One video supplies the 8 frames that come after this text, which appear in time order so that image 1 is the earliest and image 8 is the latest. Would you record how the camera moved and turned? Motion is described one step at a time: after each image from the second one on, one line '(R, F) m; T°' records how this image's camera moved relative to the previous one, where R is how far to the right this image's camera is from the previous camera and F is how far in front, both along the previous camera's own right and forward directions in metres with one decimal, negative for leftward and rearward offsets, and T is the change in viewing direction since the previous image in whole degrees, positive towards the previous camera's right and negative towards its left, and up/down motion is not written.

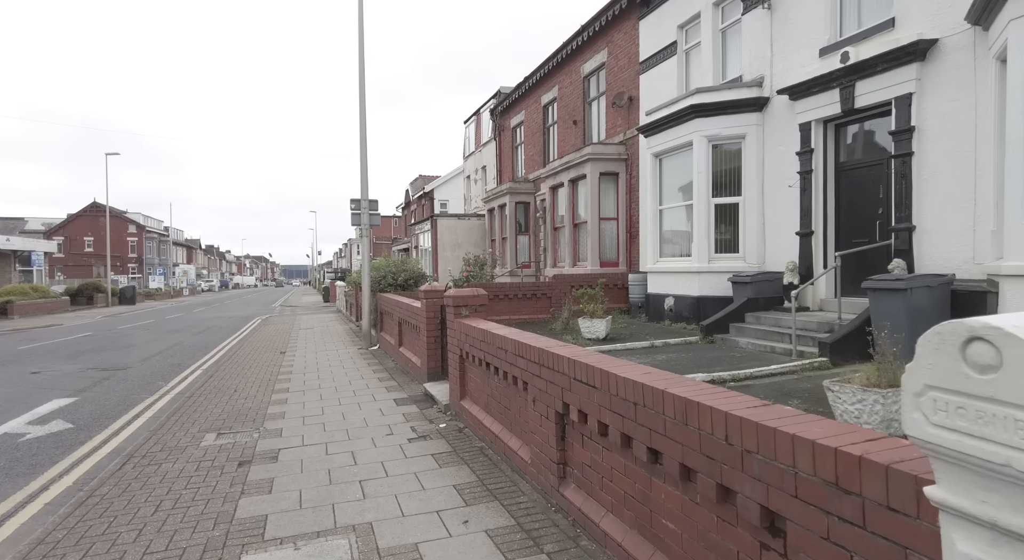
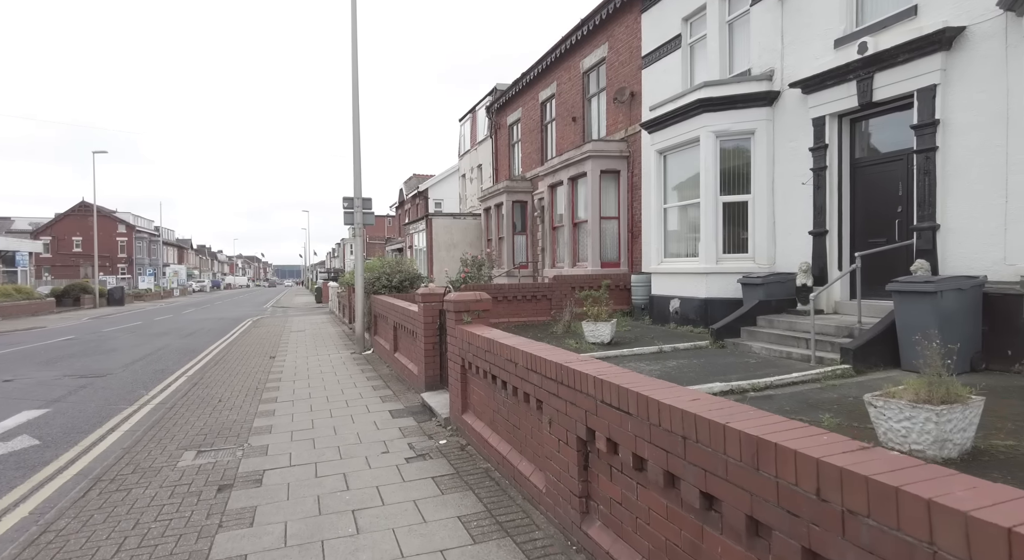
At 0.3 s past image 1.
(-0.1, +0.4) m; +1°
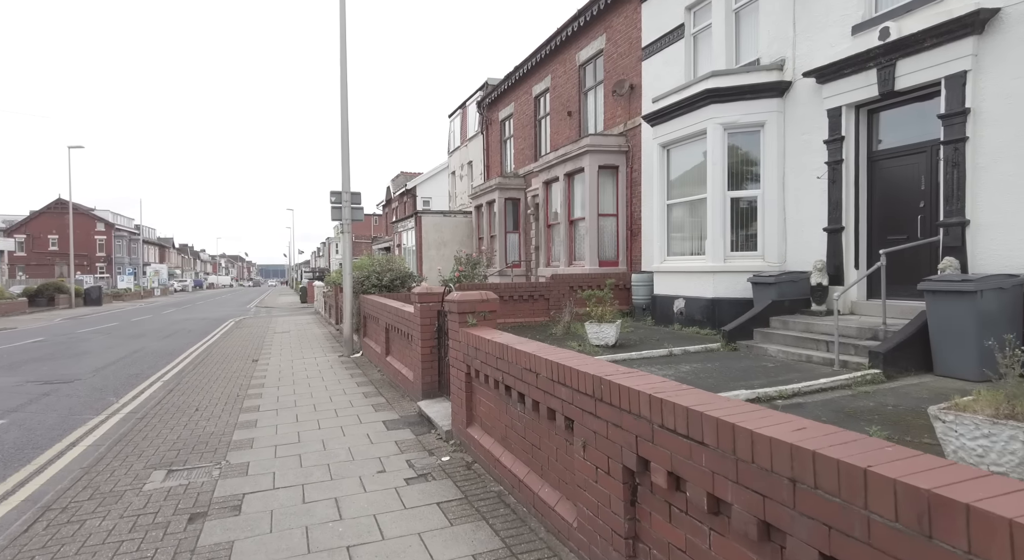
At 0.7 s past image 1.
(-0.2, +0.5) m; +1°
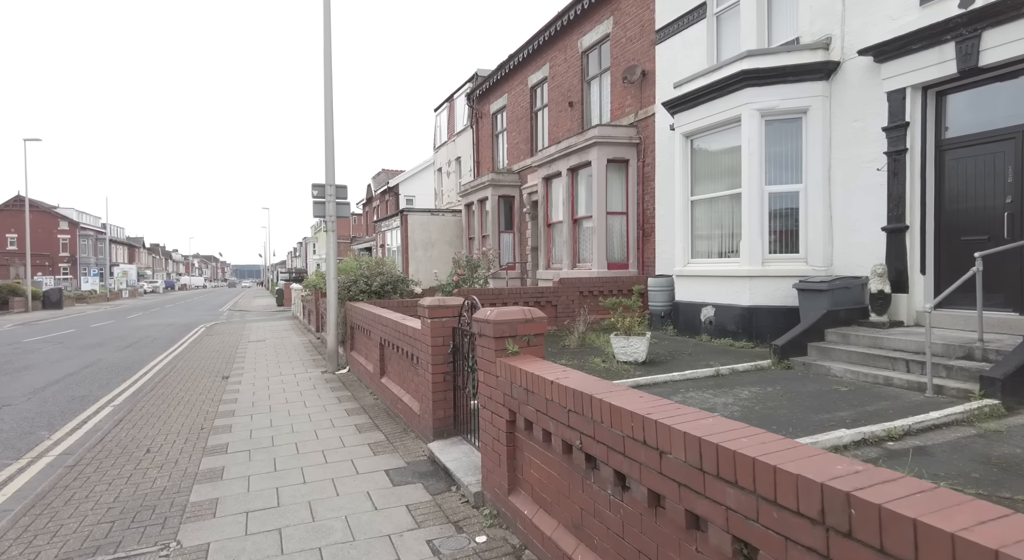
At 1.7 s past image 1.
(-0.4, +1.2) m; +2°
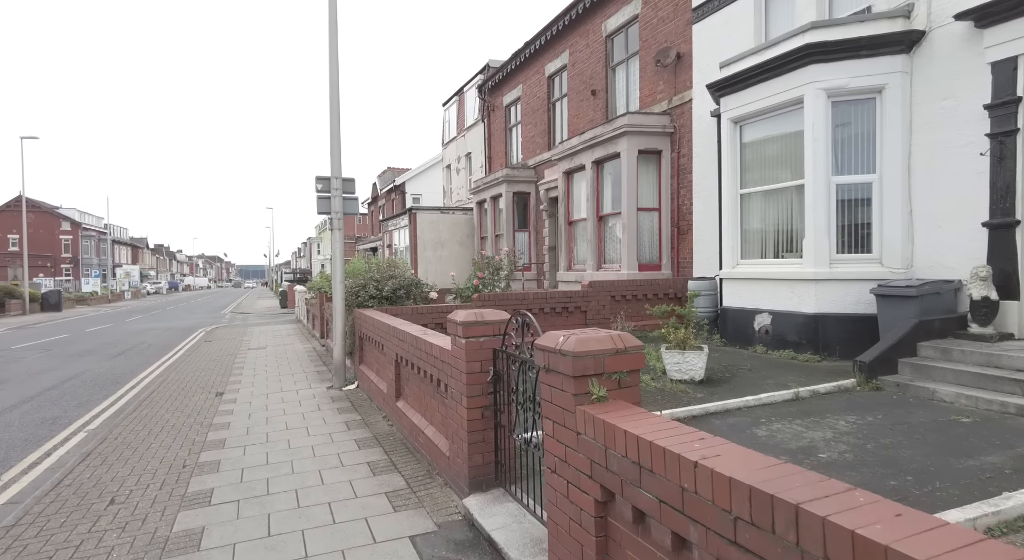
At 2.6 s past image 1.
(-0.3, +1.0) m; 0°
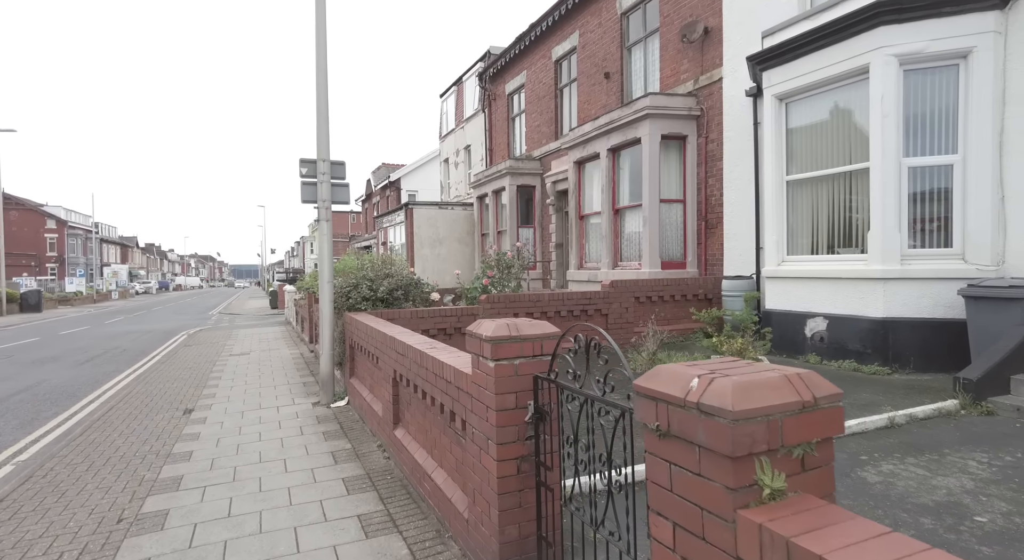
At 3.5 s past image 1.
(-0.2, +1.1) m; +1°
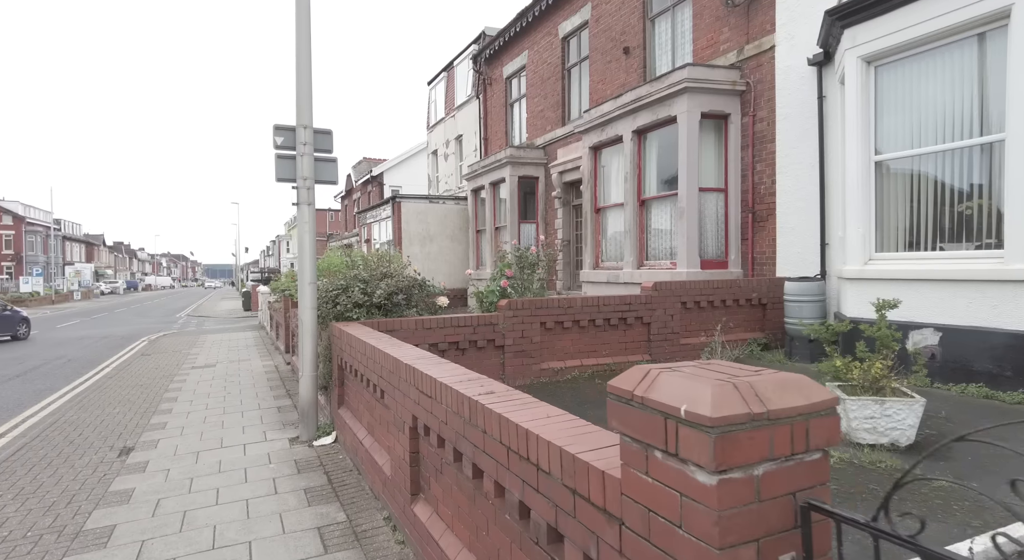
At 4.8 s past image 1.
(-0.5, +1.5) m; +2°
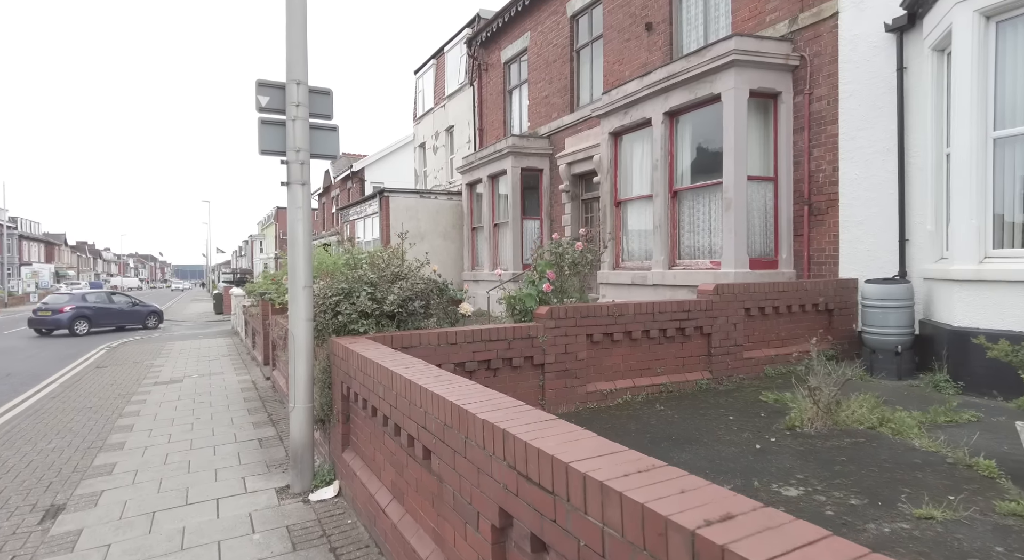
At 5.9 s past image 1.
(-0.6, +1.2) m; +2°
